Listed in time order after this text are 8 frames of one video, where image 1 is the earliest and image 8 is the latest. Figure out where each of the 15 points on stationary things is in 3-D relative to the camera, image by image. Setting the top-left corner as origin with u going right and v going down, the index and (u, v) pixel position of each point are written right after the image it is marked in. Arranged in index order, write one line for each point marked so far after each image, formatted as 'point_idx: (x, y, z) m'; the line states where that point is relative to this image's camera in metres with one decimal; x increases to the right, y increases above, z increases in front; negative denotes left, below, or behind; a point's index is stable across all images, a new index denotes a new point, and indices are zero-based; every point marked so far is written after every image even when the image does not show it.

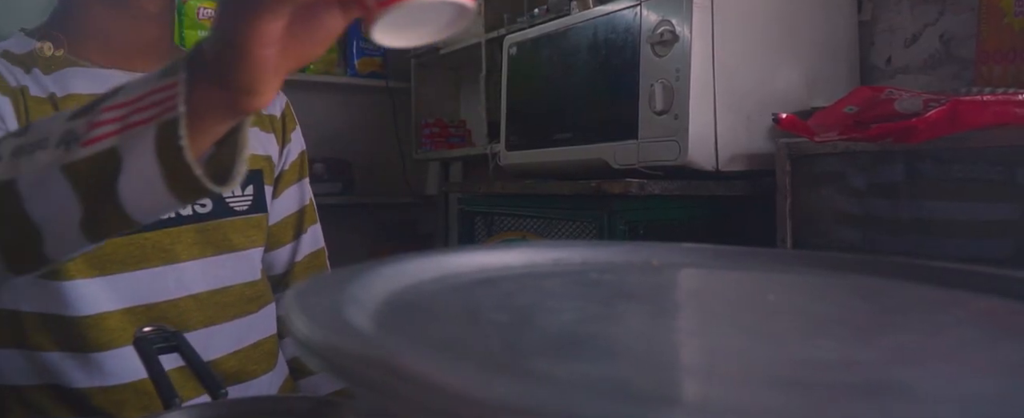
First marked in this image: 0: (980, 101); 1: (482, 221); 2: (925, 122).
0: (+0.5, +0.1, +0.8) m
1: (-0.1, 0.0, +1.6) m
2: (+0.4, +0.1, +0.8) m
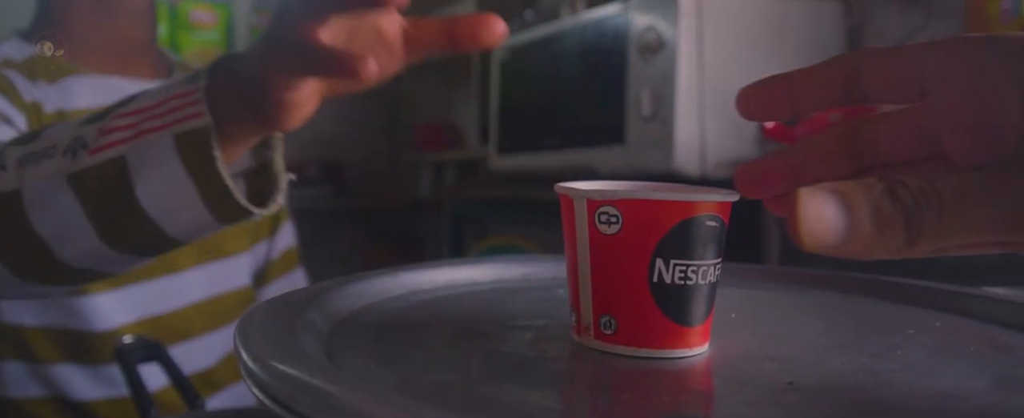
0: (+0.5, +0.1, +0.8) m
1: (-0.1, 0.0, +1.6) m
2: (+0.4, +0.1, +0.8) m
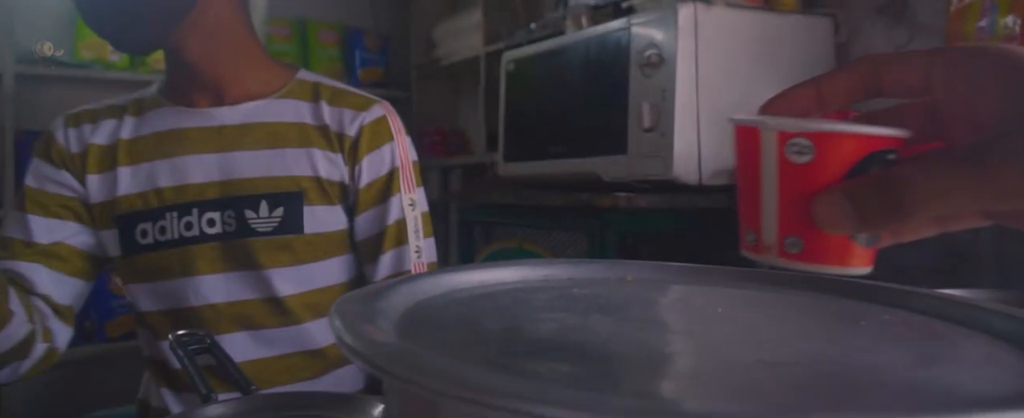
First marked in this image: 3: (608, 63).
0: (+0.5, +0.1, +0.9) m
1: (-0.1, 0.0, +1.7) m
2: (+0.4, +0.1, +0.9) m
3: (+0.2, +0.3, +1.4) m
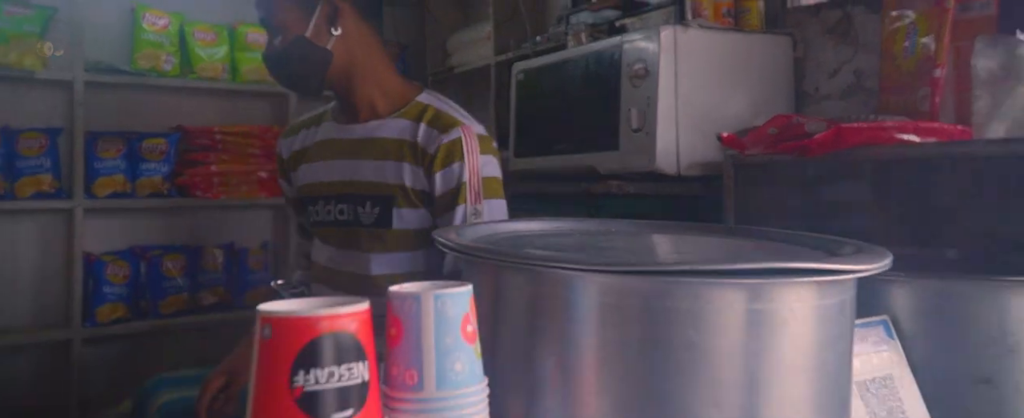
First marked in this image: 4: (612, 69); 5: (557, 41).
0: (+0.5, +0.1, +1.1) m
1: (0.0, 0.0, +2.0) m
2: (+0.5, +0.1, +1.2) m
3: (+0.2, +0.3, +1.7) m
4: (+0.2, +0.3, +1.6) m
5: (+0.1, +0.4, +2.0) m
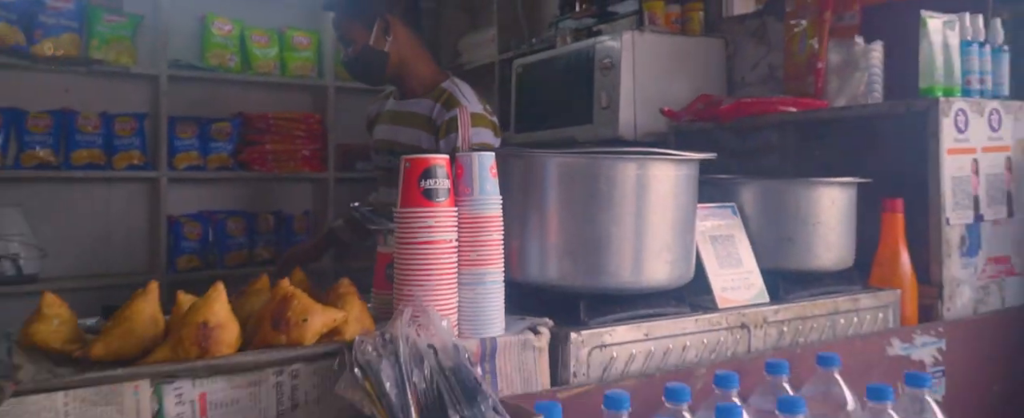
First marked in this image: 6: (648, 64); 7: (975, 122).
0: (+0.5, +0.2, +1.7) m
1: (0.0, +0.1, +2.5) m
2: (+0.5, +0.2, +1.7) m
3: (+0.2, +0.4, +2.2) m
4: (+0.2, +0.4, +2.1) m
5: (+0.1, +0.5, +2.5) m
6: (+0.4, +0.4, +2.0) m
7: (+0.8, +0.1, +1.4) m
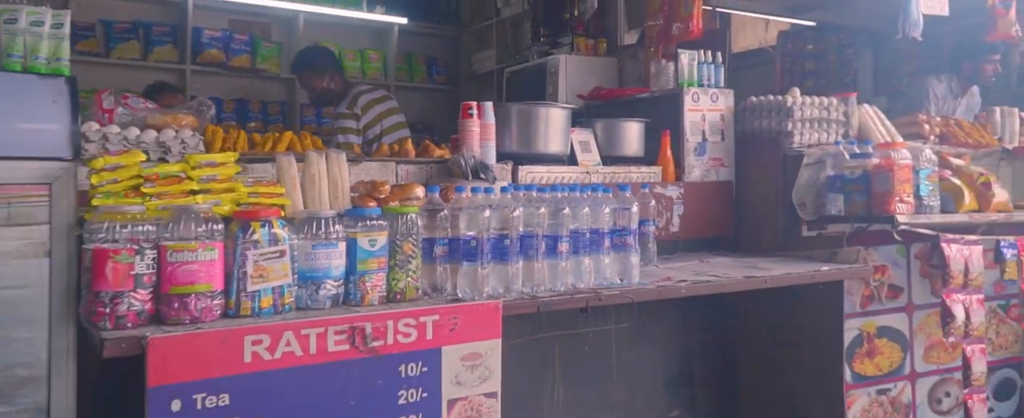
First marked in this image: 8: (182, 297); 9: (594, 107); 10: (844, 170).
0: (+0.5, +0.5, +3.5) m
1: (-0.1, +0.4, +4.3) m
2: (+0.4, +0.5, +3.5) m
3: (+0.1, +0.7, +4.0) m
4: (+0.2, +0.7, +4.0) m
5: (+0.1, +0.8, +4.3) m
6: (+0.3, +0.7, +3.8) m
7: (+0.8, +0.5, +3.2) m
8: (-0.7, -0.2, +1.7) m
9: (+0.4, +0.5, +3.6) m
10: (+1.3, +0.1, +3.0) m
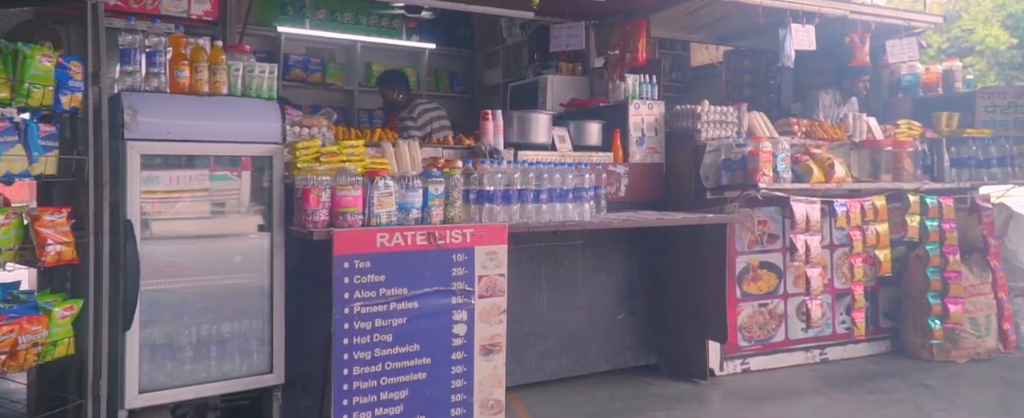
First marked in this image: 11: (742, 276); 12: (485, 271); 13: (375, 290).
0: (+0.5, +0.7, +5.1) m
1: (-0.1, +0.6, +5.9) m
2: (+0.4, +0.7, +5.1) m
3: (+0.2, +0.9, +5.6) m
4: (+0.2, +0.9, +5.5) m
5: (+0.1, +1.0, +5.9) m
6: (+0.3, +0.8, +5.4) m
7: (+0.8, +0.6, +4.8) m
8: (-0.7, 0.0, +3.2) m
9: (+0.4, +0.6, +5.1) m
10: (+1.3, +0.3, +4.5) m
11: (+1.4, -0.4, +4.7) m
12: (-0.1, -0.3, +3.5) m
13: (-0.6, -0.3, +3.2) m
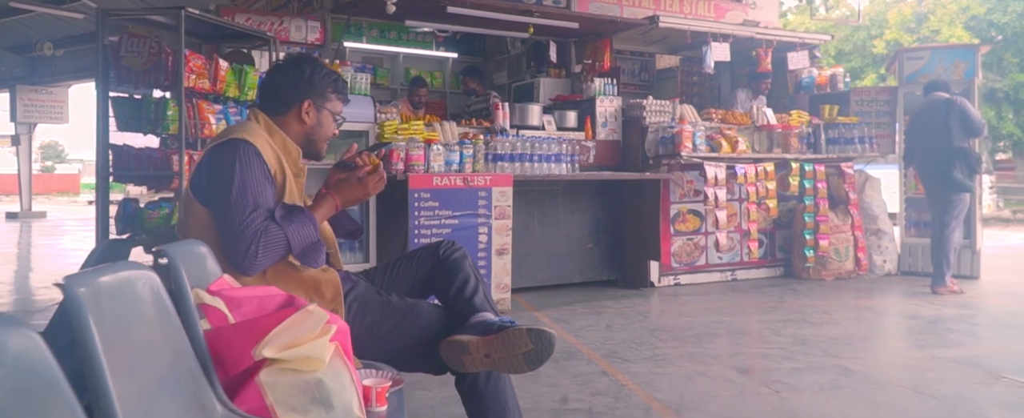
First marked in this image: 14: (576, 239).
0: (+0.5, +1.0, +7.2) m
1: (0.0, +0.9, +8.0) m
2: (+0.5, +1.0, +7.2) m
3: (+0.2, +1.2, +7.7) m
4: (+0.2, +1.2, +7.6) m
5: (+0.1, +1.3, +8.0) m
6: (+0.3, +1.2, +7.5) m
7: (+0.8, +1.0, +6.8) m
8: (-0.7, +0.3, +5.3) m
9: (+0.4, +1.0, +7.2) m
10: (+1.3, +0.6, +6.6) m
11: (+1.4, -0.1, +6.7) m
12: (-0.1, 0.0, +5.6) m
13: (-0.5, 0.0, +5.3) m
14: (+0.5, -0.3, +6.6) m
